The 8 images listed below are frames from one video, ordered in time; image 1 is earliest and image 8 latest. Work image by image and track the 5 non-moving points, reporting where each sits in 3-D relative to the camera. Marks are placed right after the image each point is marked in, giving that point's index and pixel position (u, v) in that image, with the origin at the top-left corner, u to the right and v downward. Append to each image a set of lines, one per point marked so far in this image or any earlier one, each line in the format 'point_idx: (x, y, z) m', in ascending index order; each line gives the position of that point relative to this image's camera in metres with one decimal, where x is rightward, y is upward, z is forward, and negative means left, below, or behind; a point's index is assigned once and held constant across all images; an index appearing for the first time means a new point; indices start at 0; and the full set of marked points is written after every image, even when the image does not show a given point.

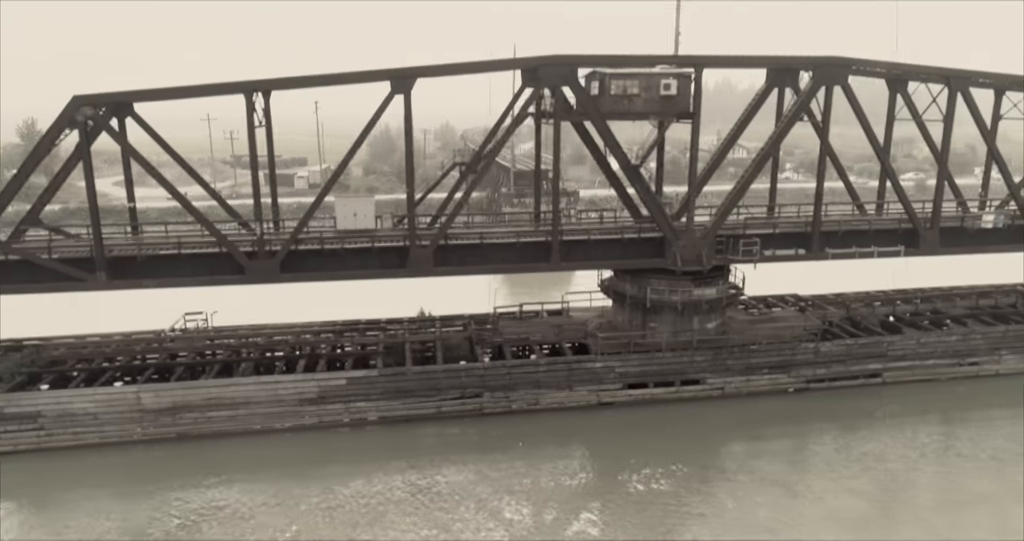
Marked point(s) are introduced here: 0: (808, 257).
0: (+5.5, +0.3, +13.7) m
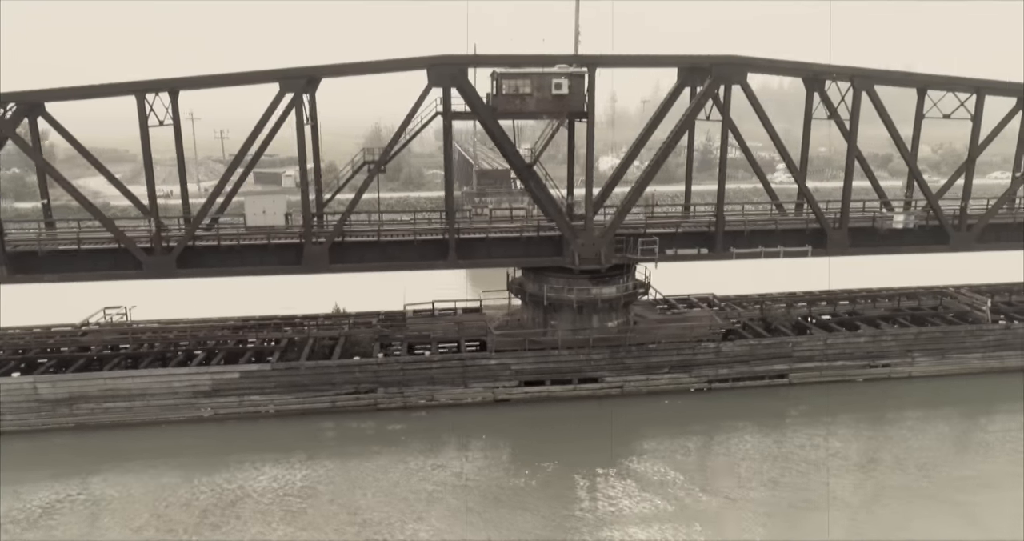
0: (+3.7, +0.3, +13.6) m
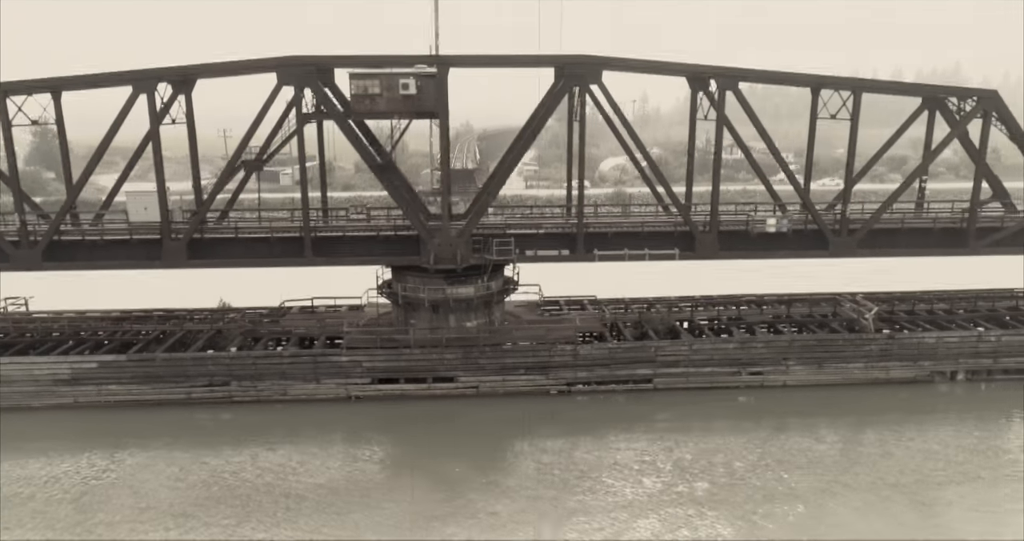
0: (+1.1, +0.2, +13.5) m
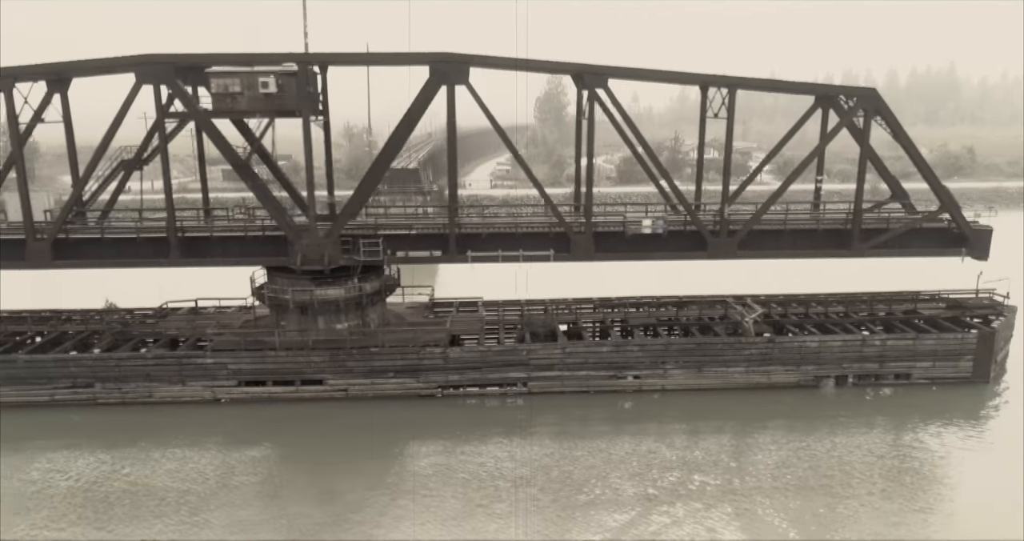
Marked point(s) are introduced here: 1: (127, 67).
0: (-1.2, +0.2, +13.3) m
1: (-6.6, +3.5, +12.6) m
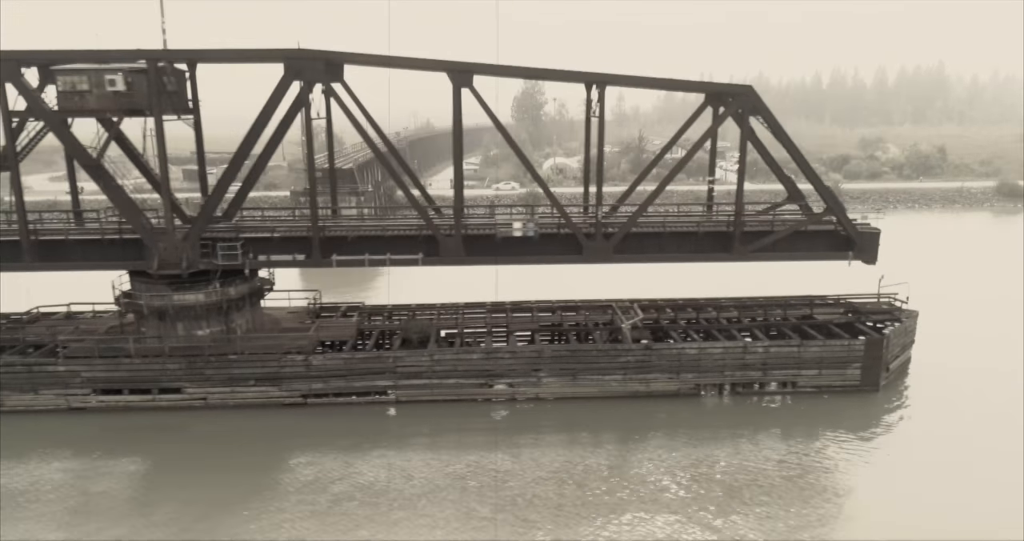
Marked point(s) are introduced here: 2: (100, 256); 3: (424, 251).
0: (-3.6, +0.1, +12.8) m
1: (-9.0, +3.5, +12.2) m
2: (-7.3, +0.3, +12.9) m
3: (-1.5, +0.3, +12.9) m
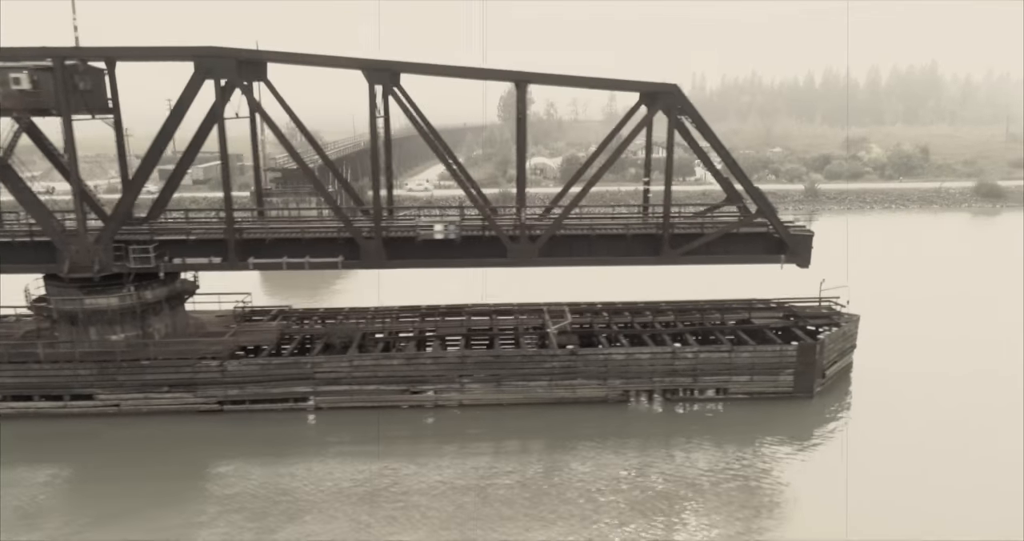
0: (-4.9, +0.1, +12.5) m
1: (-10.3, +3.4, +11.9) m
2: (-8.6, +0.2, +12.6) m
3: (-2.9, +0.3, +12.6) m
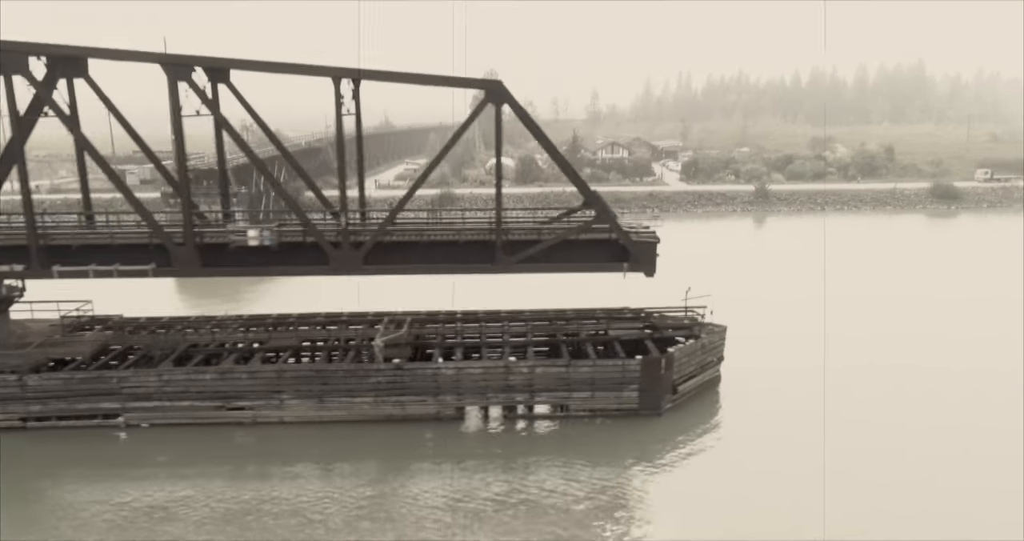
0: (-7.8, -0.1, +11.7) m
1: (-13.2, +3.3, +11.1) m
2: (-11.5, +0.1, +11.9) m
3: (-5.8, +0.1, +11.8) m
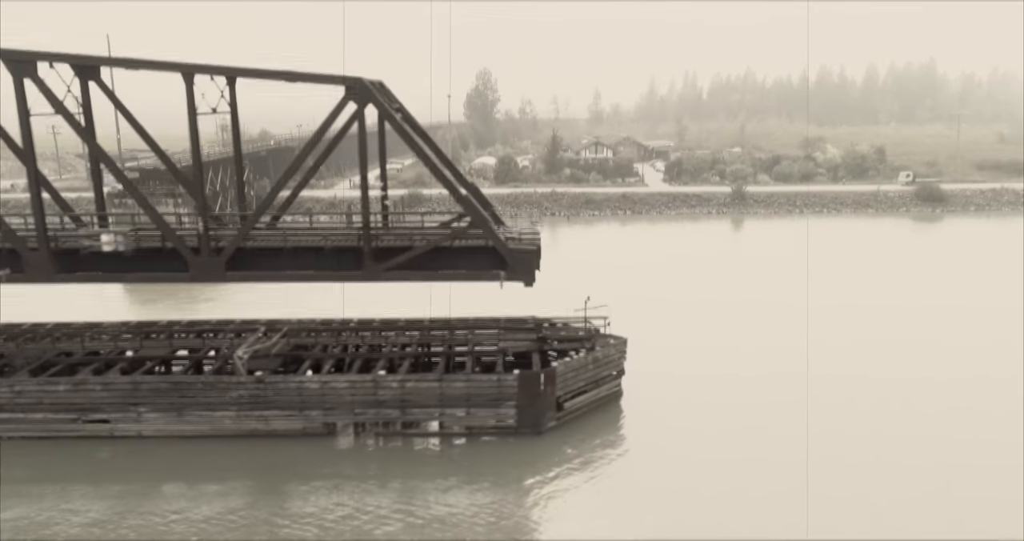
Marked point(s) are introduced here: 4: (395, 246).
0: (-9.8, -0.1, +11.2) m
1: (-15.2, +3.2, +10.8) m
2: (-13.5, 0.0, +11.5) m
3: (-7.8, +0.1, +11.3) m
4: (-1.8, +0.4, +11.4) m
